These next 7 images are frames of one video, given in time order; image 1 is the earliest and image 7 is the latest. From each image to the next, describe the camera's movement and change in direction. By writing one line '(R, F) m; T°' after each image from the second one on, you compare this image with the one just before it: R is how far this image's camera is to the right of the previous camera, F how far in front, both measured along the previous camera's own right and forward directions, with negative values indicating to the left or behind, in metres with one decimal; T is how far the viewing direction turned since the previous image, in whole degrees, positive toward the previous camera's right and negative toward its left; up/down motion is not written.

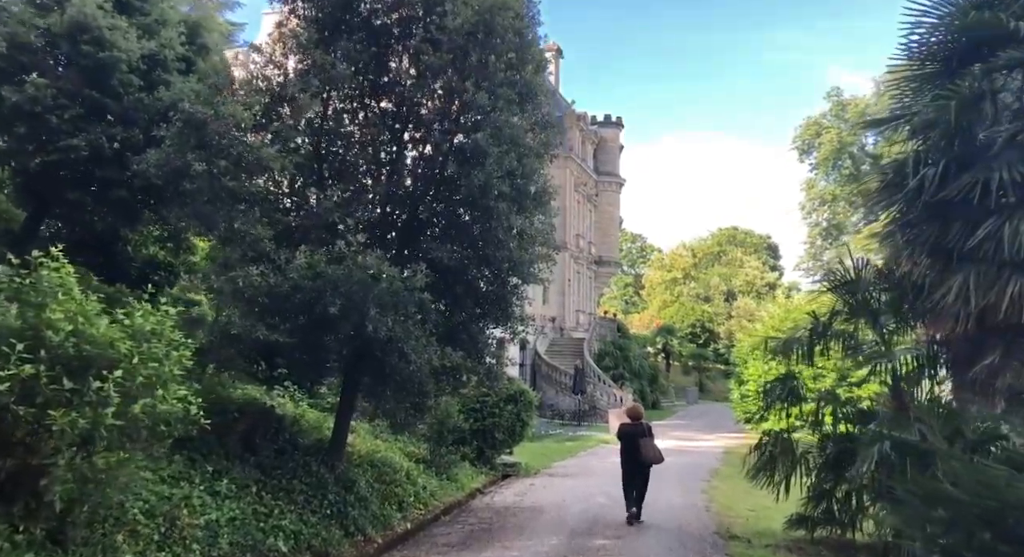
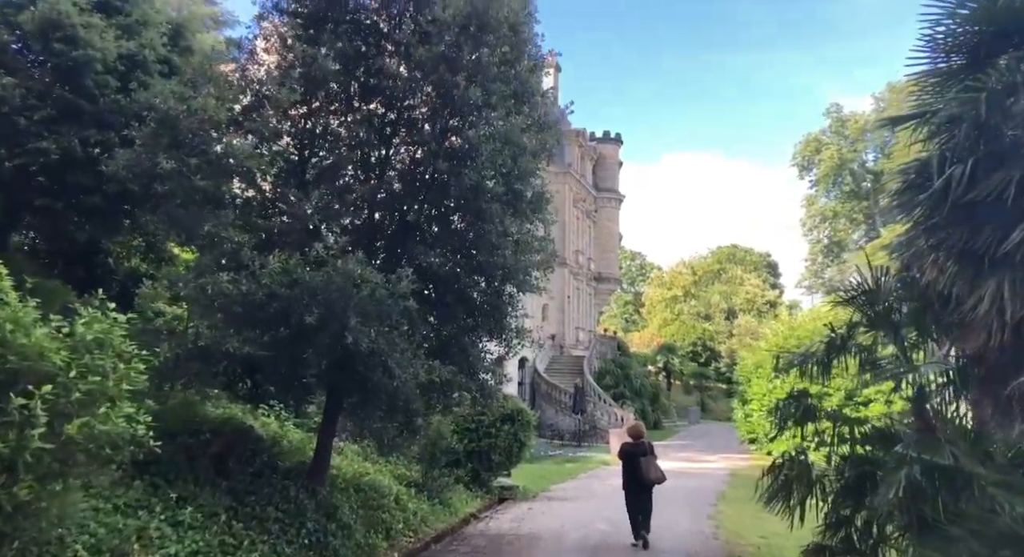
(0.0, +0.6) m; 0°
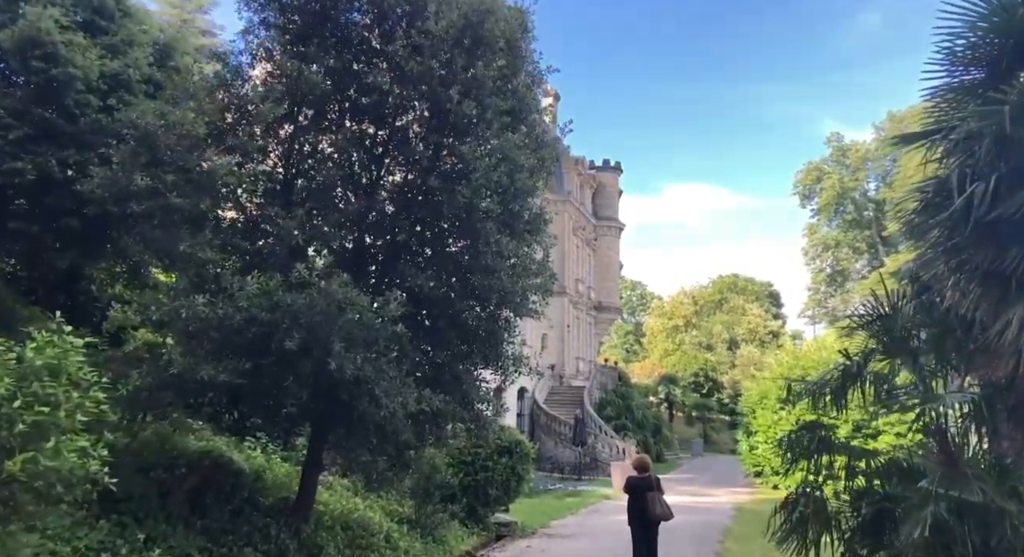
(0.0, +0.4) m; 0°
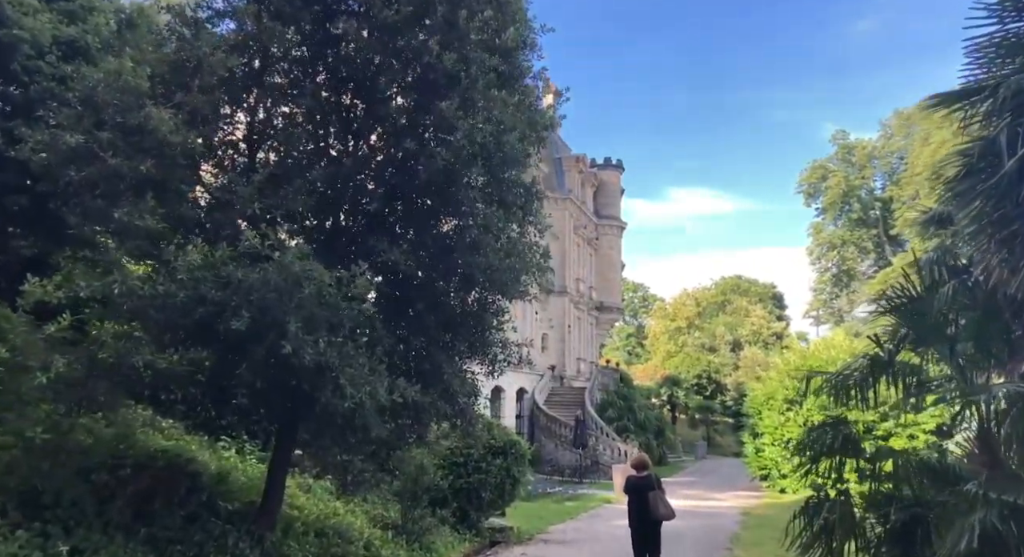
(+0.1, +0.9) m; 0°
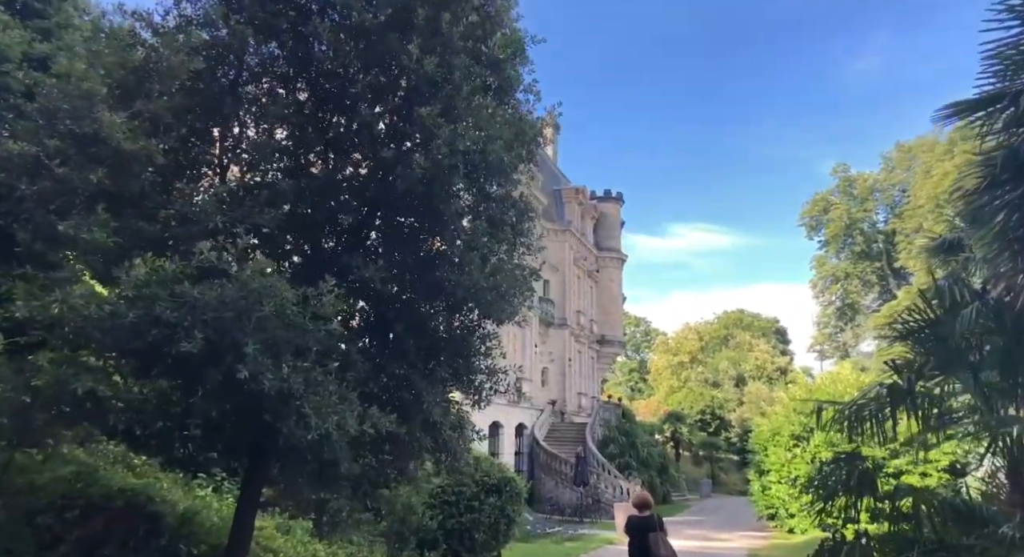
(+0.1, +0.5) m; 0°
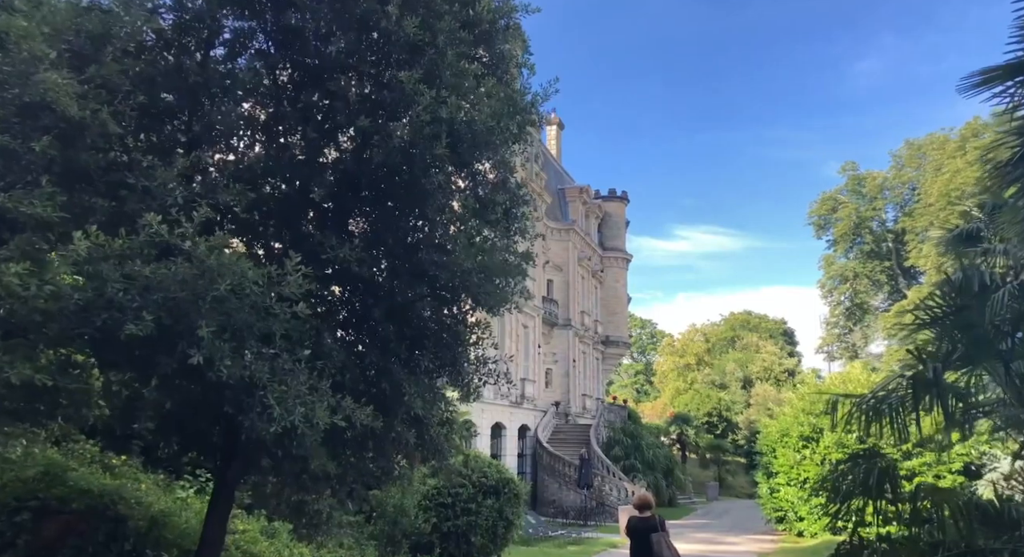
(+0.1, +0.5) m; 0°
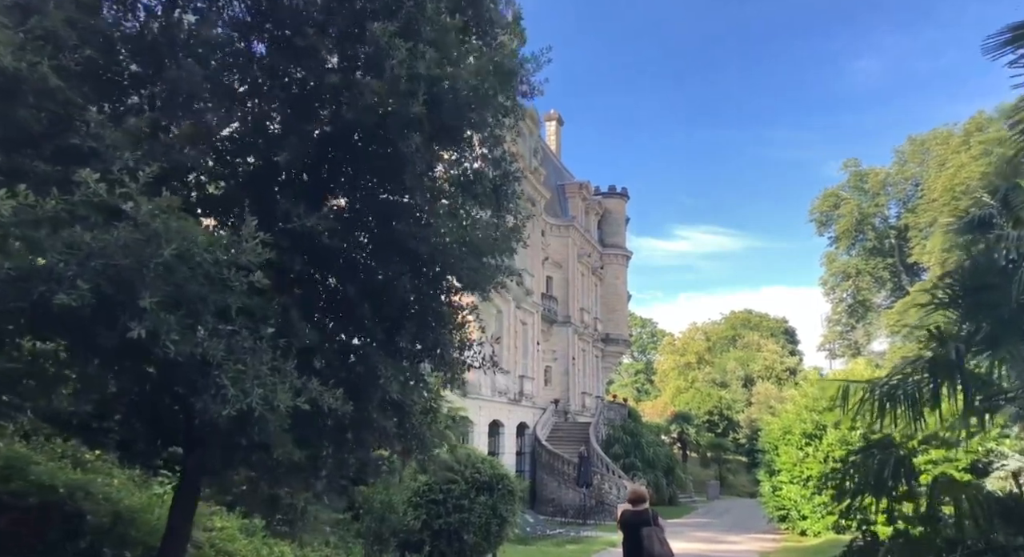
(+0.1, +0.5) m; 0°
